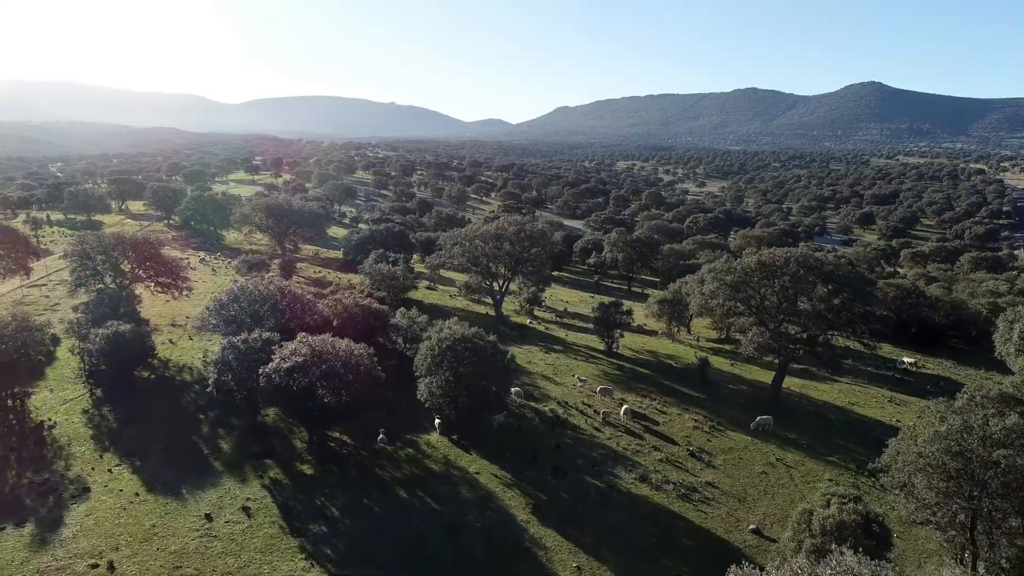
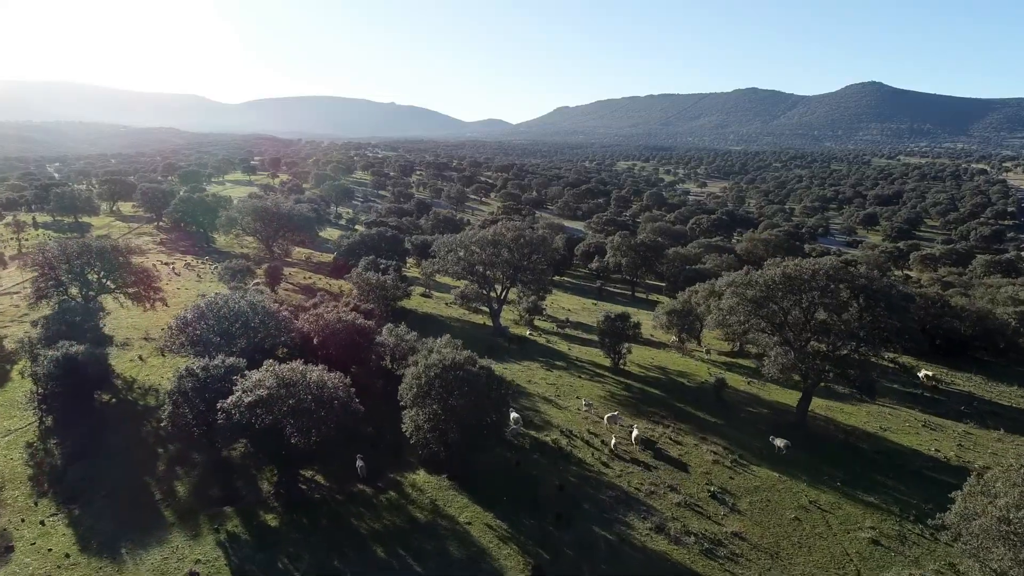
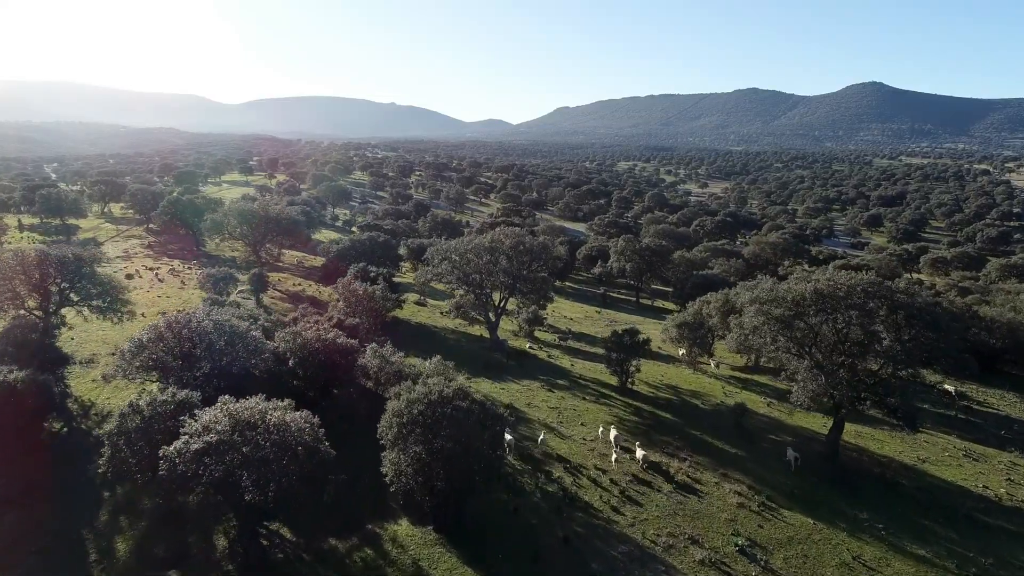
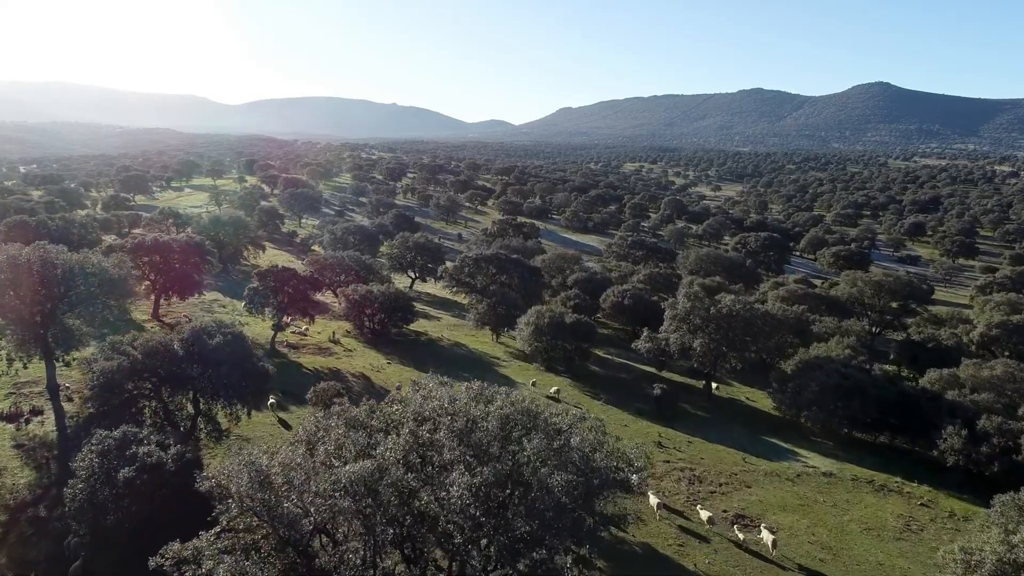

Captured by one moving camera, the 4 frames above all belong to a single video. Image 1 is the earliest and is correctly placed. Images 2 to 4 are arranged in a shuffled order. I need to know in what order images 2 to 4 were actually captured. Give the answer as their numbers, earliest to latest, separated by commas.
2, 3, 4
